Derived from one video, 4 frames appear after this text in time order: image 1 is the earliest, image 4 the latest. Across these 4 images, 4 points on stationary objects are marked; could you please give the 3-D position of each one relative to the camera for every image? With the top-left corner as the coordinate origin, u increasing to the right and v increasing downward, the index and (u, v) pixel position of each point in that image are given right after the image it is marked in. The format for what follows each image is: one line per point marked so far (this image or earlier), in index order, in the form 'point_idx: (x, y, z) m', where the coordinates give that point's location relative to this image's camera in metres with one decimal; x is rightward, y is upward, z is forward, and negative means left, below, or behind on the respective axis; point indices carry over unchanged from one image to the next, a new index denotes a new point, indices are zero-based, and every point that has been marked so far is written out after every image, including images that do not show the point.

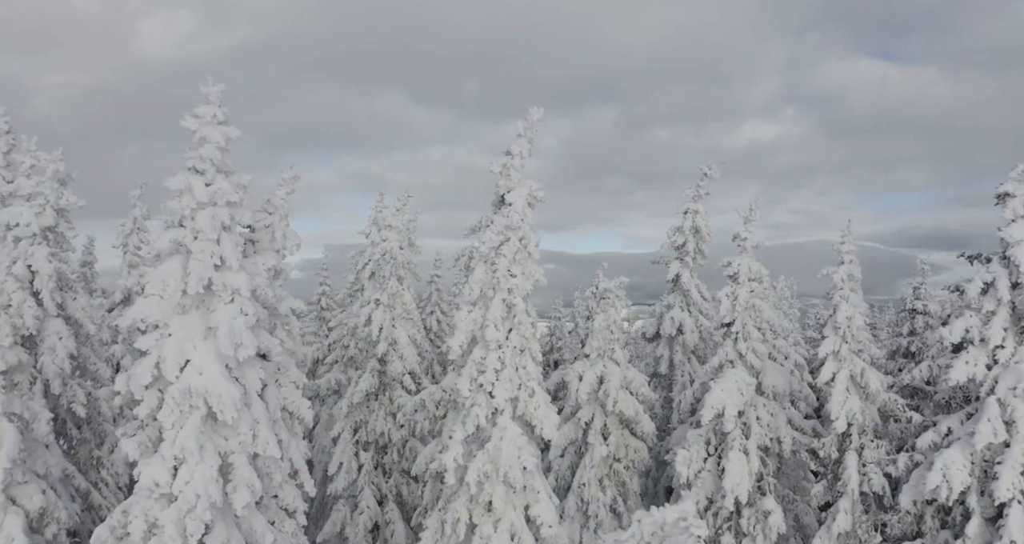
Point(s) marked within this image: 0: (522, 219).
0: (+0.3, +1.4, +19.3) m
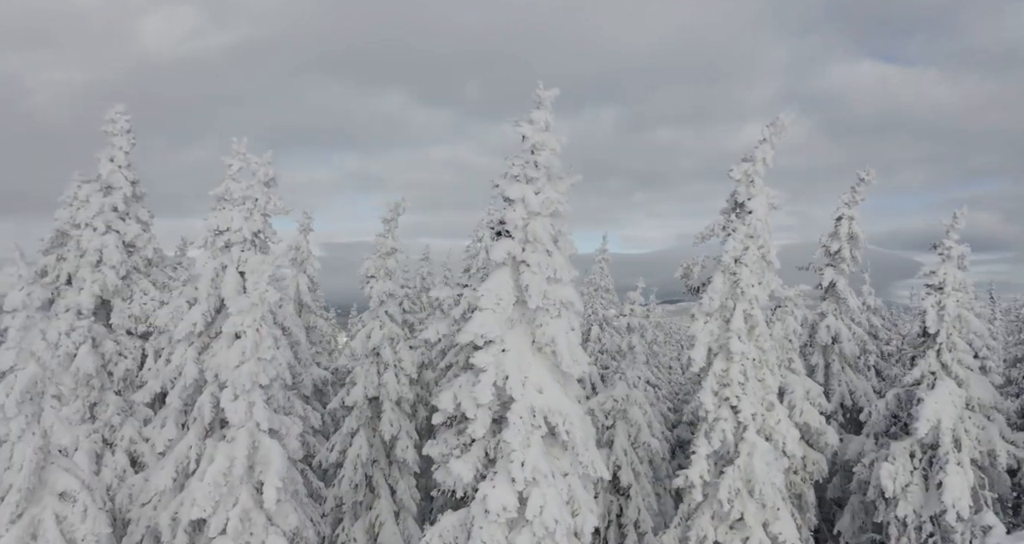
0: (+6.6, +1.2, +18.7) m
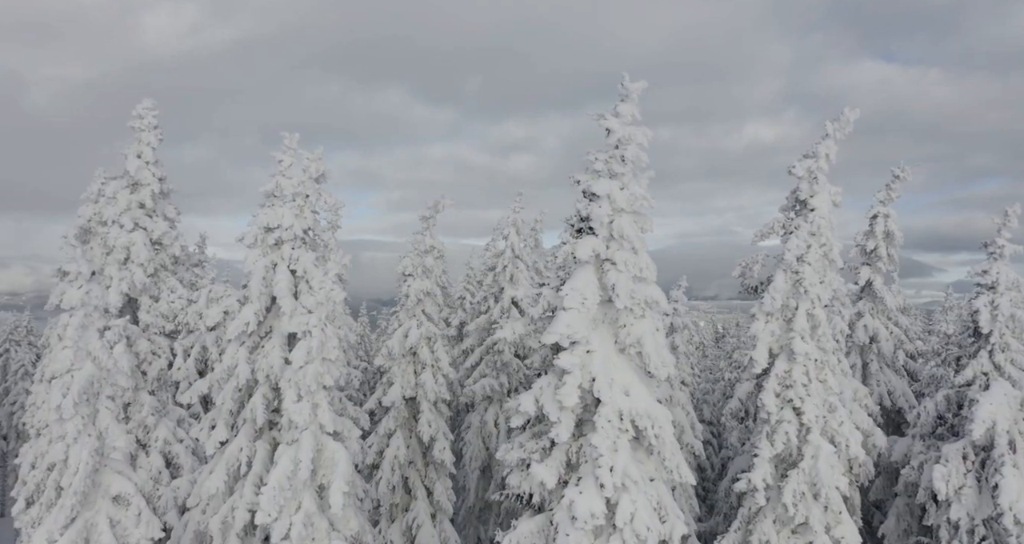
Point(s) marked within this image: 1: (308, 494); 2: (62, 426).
0: (+8.1, +1.2, +18.4) m
1: (-4.4, -4.7, +15.5) m
2: (-10.8, -3.7, +17.3) m
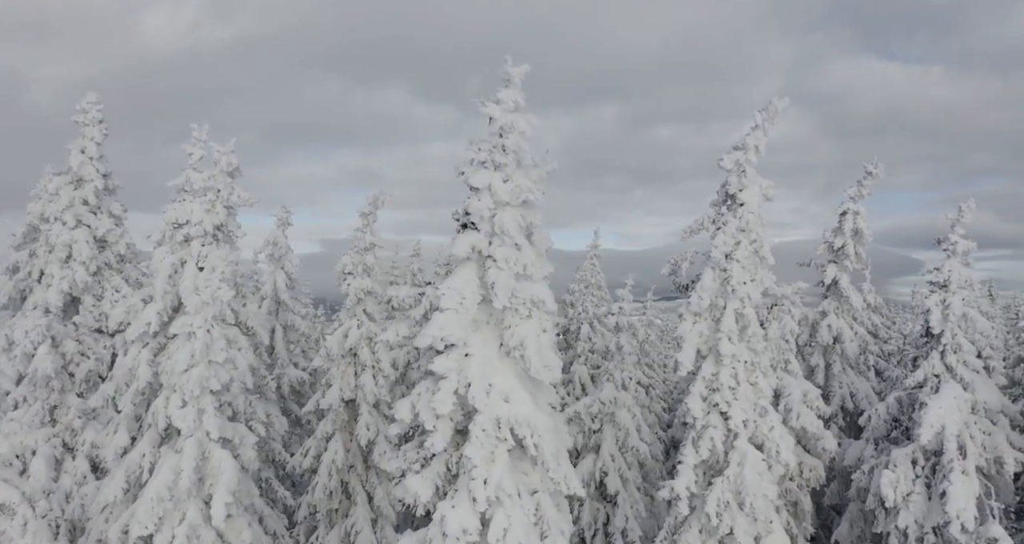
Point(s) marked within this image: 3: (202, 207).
0: (+6.0, +1.3, +17.5) m
1: (-6.5, -4.7, +14.6) m
2: (-12.9, -3.6, +16.4) m
3: (-7.9, +1.7, +18.3) m
